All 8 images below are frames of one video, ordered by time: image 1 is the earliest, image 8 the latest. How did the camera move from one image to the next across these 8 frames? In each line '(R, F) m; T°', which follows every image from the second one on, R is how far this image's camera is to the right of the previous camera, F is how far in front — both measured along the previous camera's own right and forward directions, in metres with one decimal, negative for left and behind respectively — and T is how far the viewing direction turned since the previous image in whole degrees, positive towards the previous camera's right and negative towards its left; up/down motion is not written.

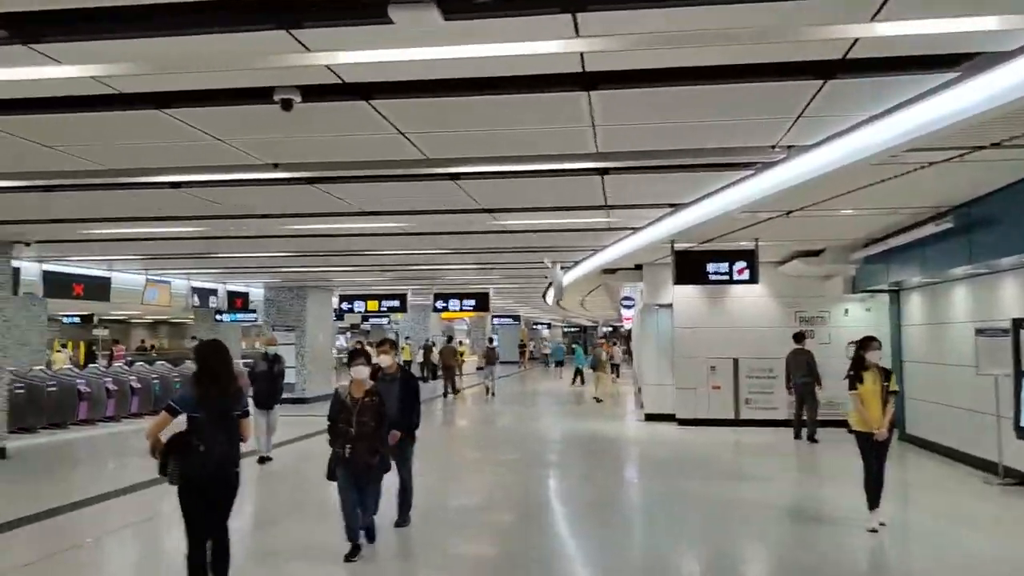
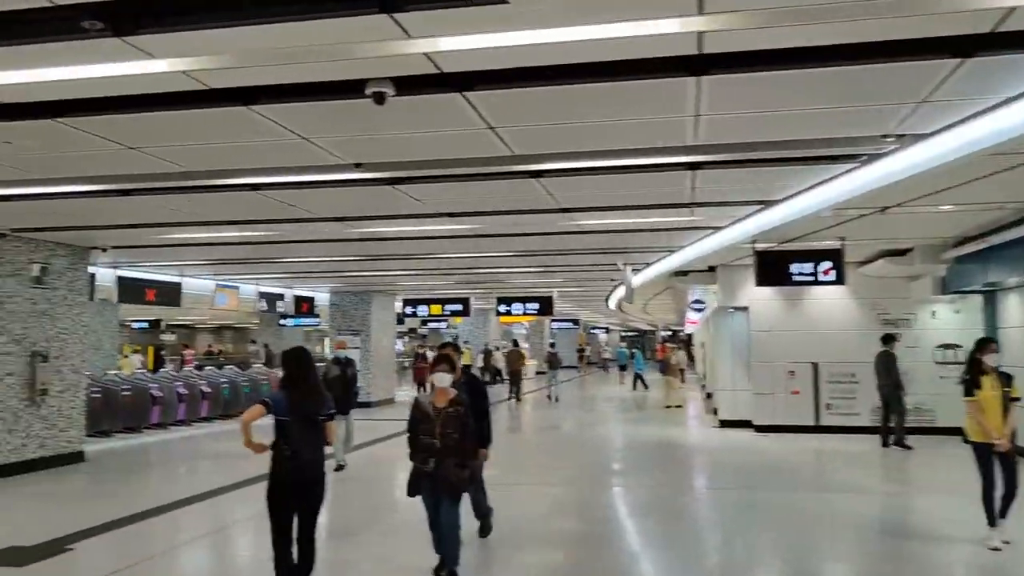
(-0.2, +0.2) m; -4°
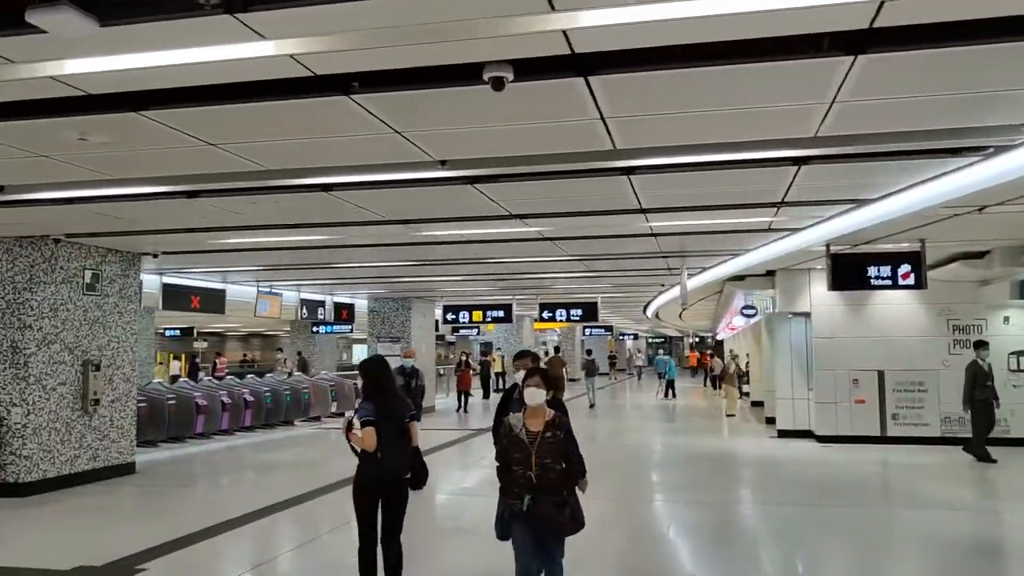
(-0.5, +0.3) m; -1°
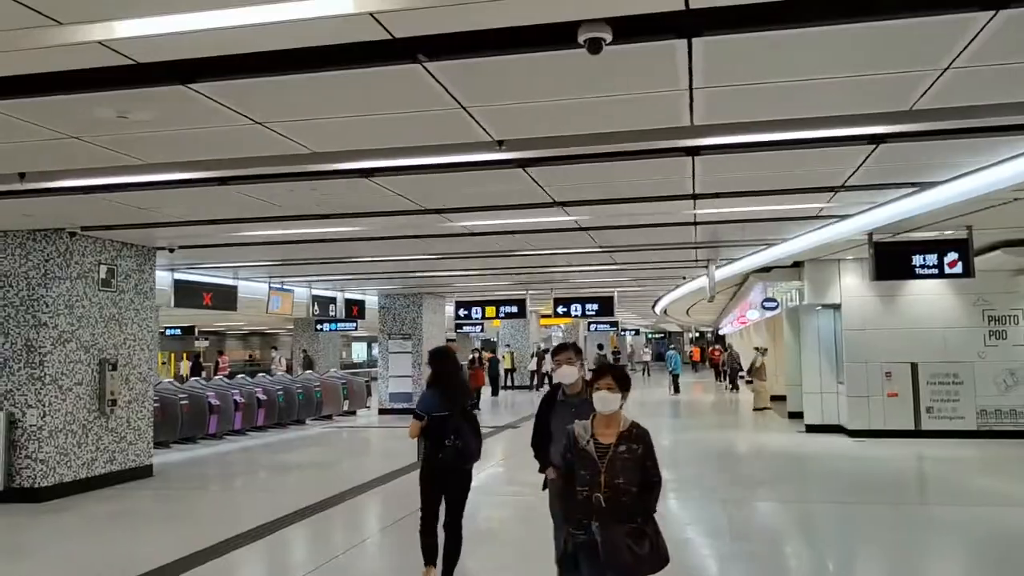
(-0.4, +0.3) m; 0°
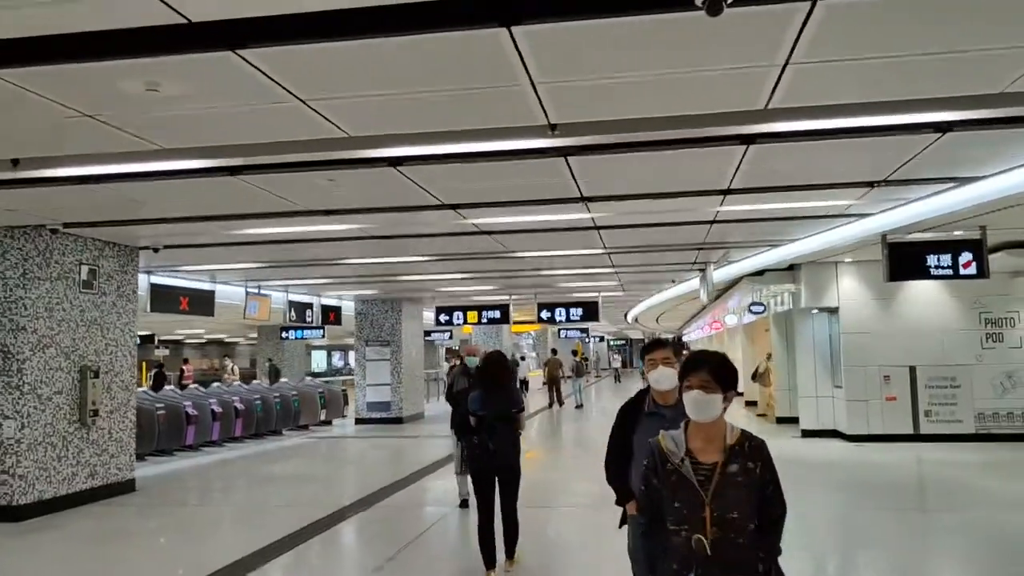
(-0.5, +0.4) m; +3°
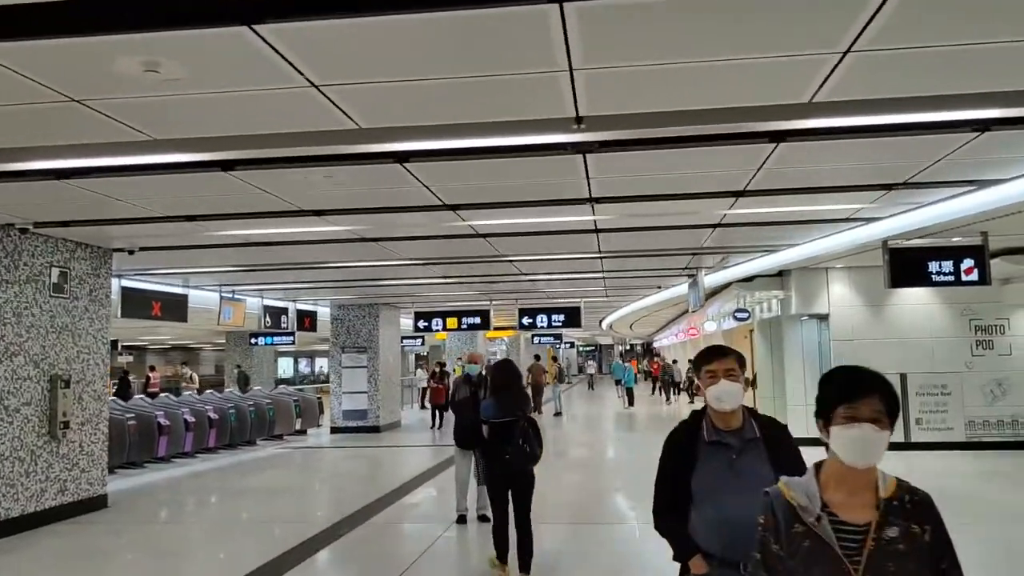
(-0.3, +0.3) m; +2°
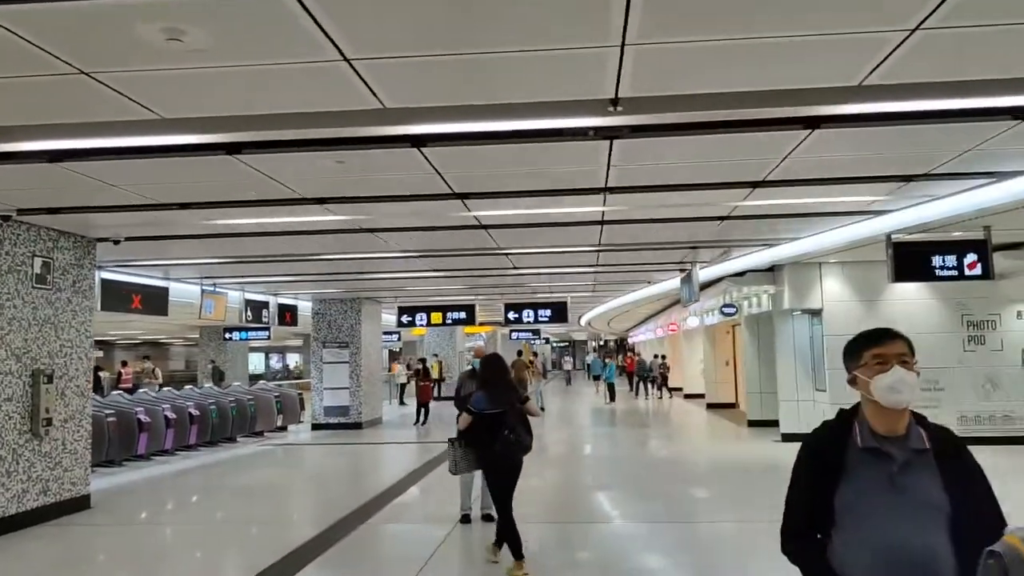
(-0.3, +0.2) m; +2°
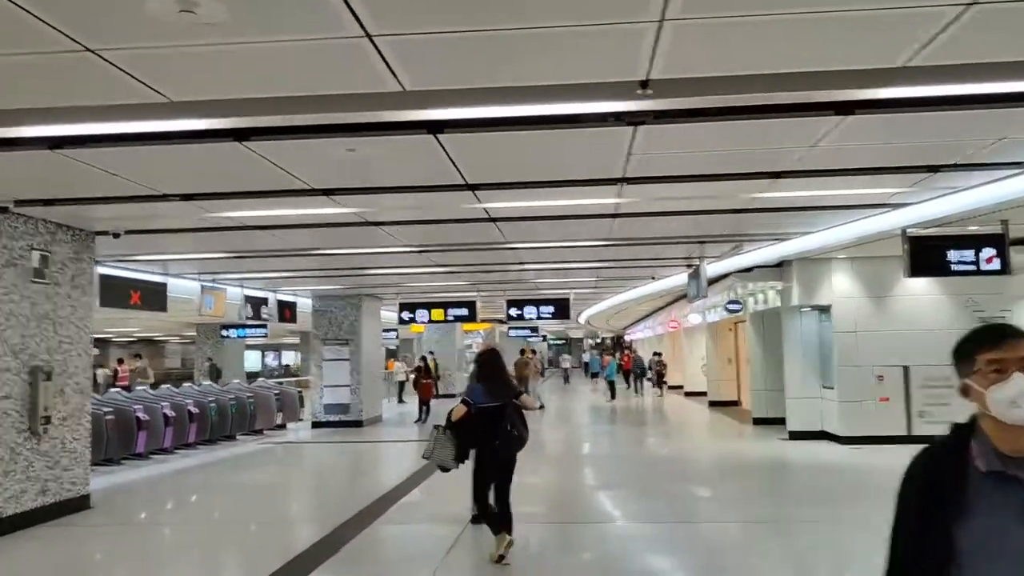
(-0.1, +0.2) m; 0°
